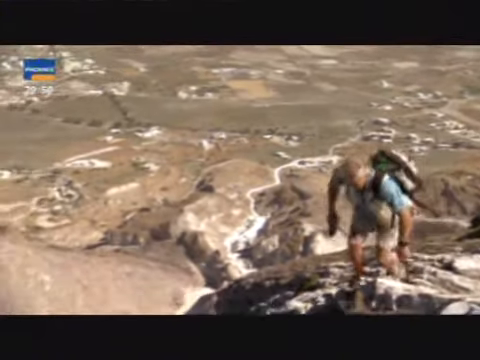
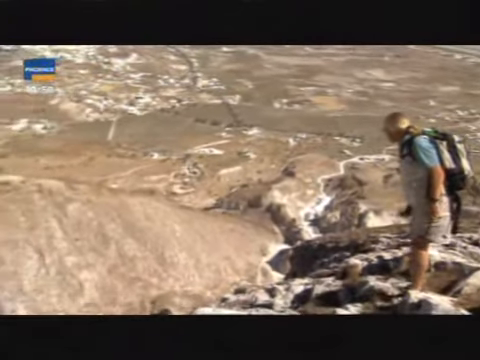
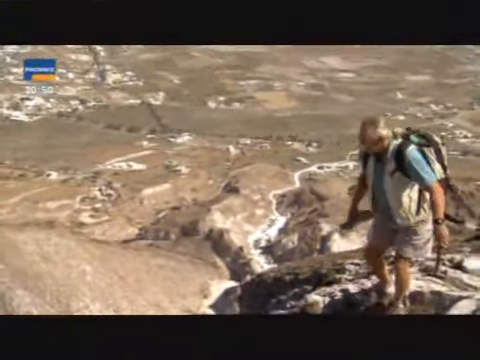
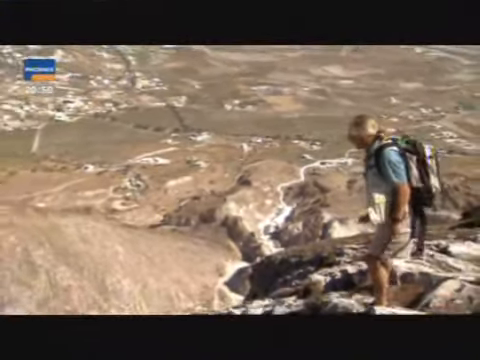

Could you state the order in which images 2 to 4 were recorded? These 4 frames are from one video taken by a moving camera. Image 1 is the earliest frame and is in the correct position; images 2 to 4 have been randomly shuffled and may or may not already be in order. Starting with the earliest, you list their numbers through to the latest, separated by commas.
3, 4, 2
